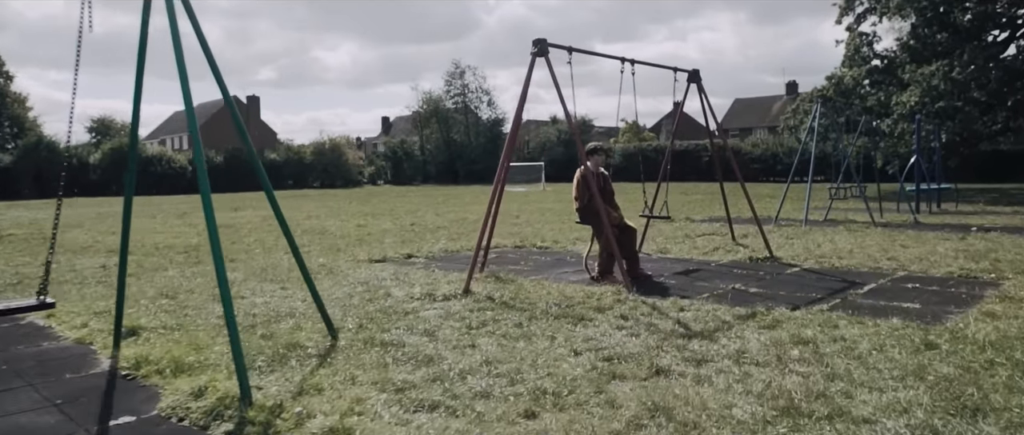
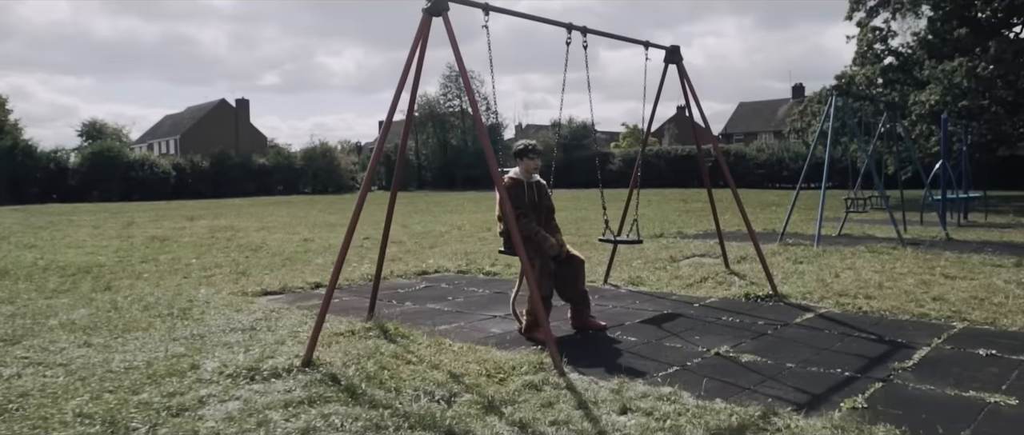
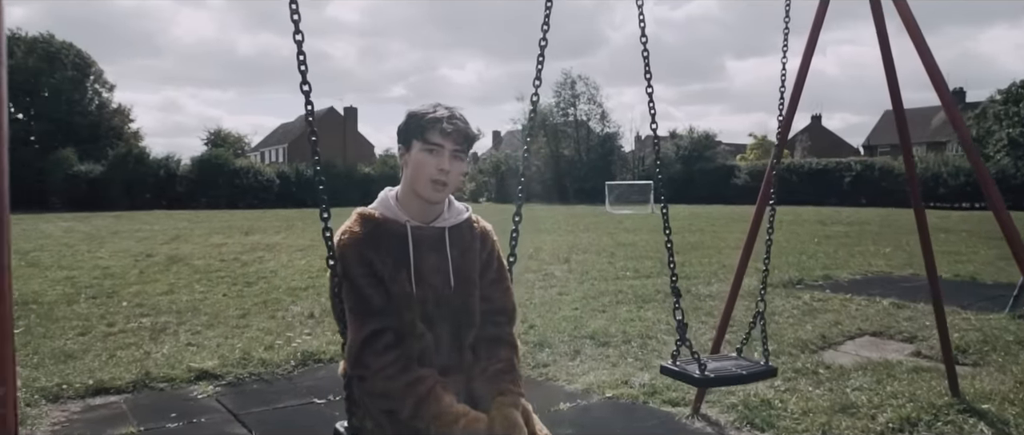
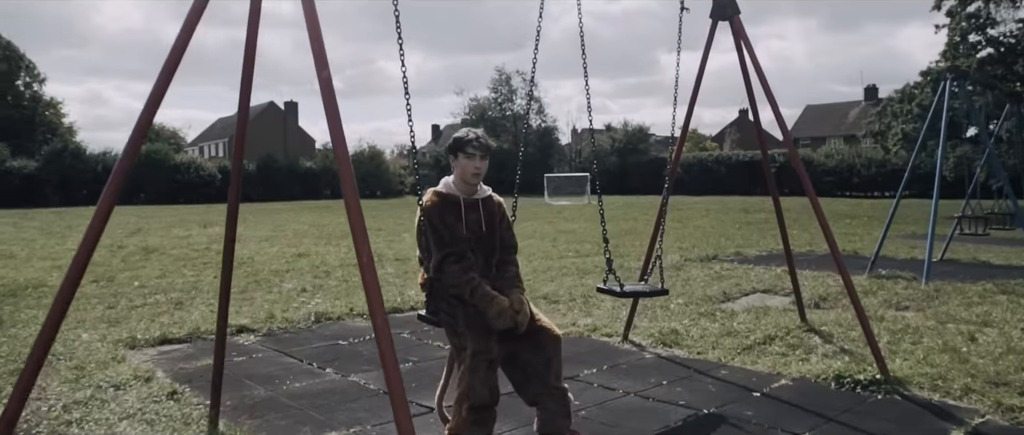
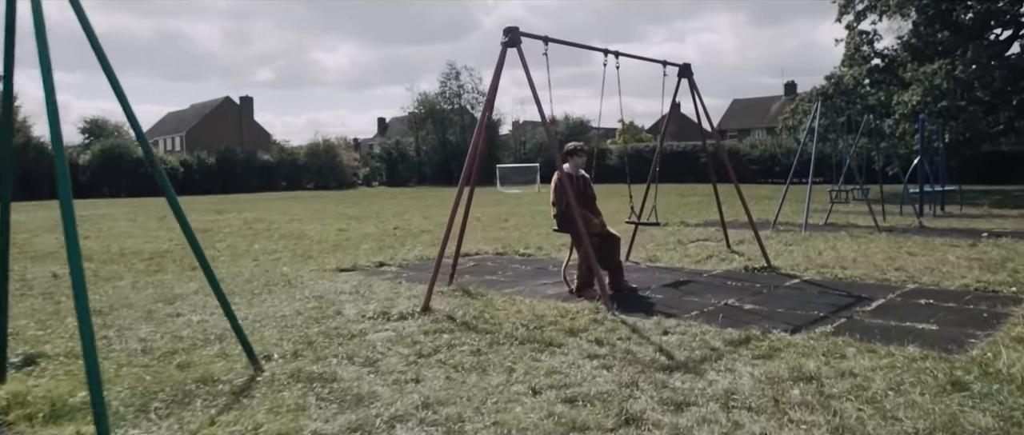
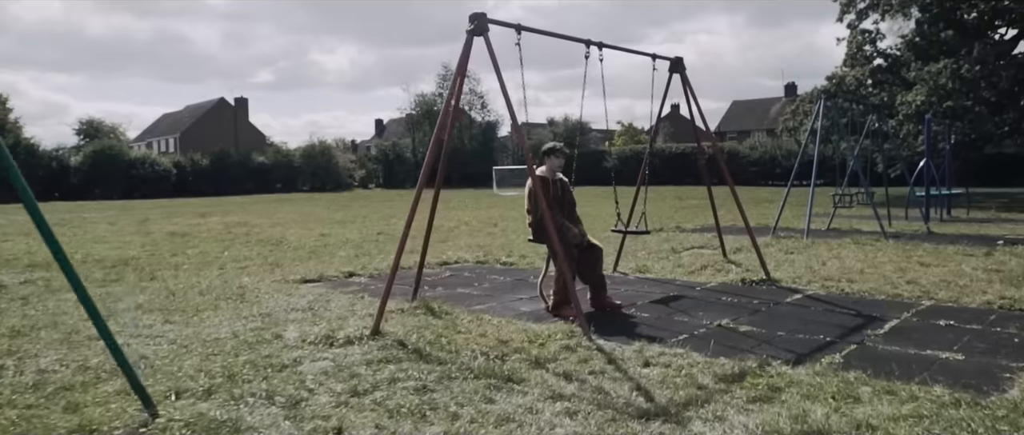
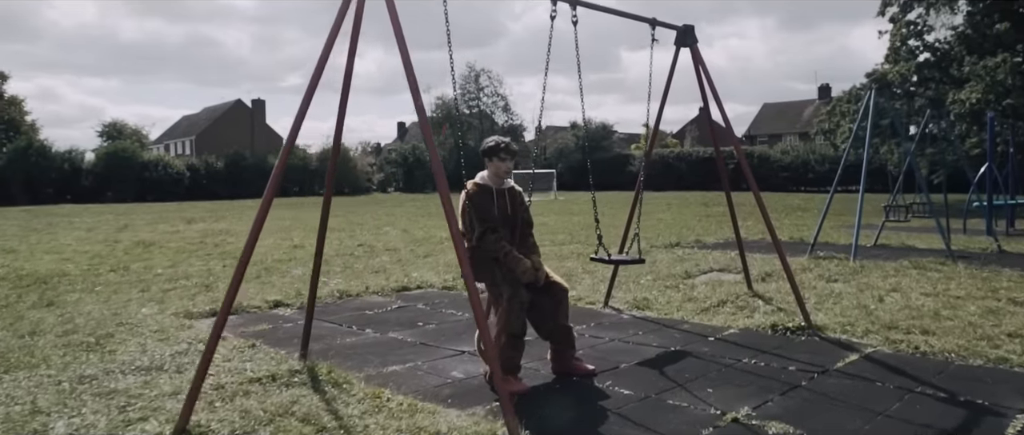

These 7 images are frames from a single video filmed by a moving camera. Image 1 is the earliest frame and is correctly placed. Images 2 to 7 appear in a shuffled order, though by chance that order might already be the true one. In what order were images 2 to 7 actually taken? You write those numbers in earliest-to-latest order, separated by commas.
5, 6, 2, 7, 4, 3
